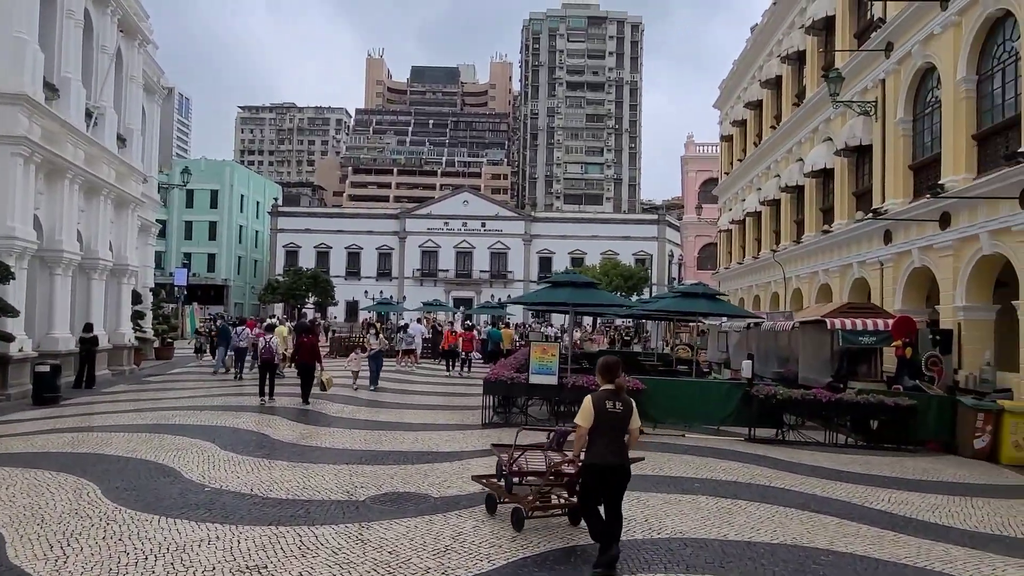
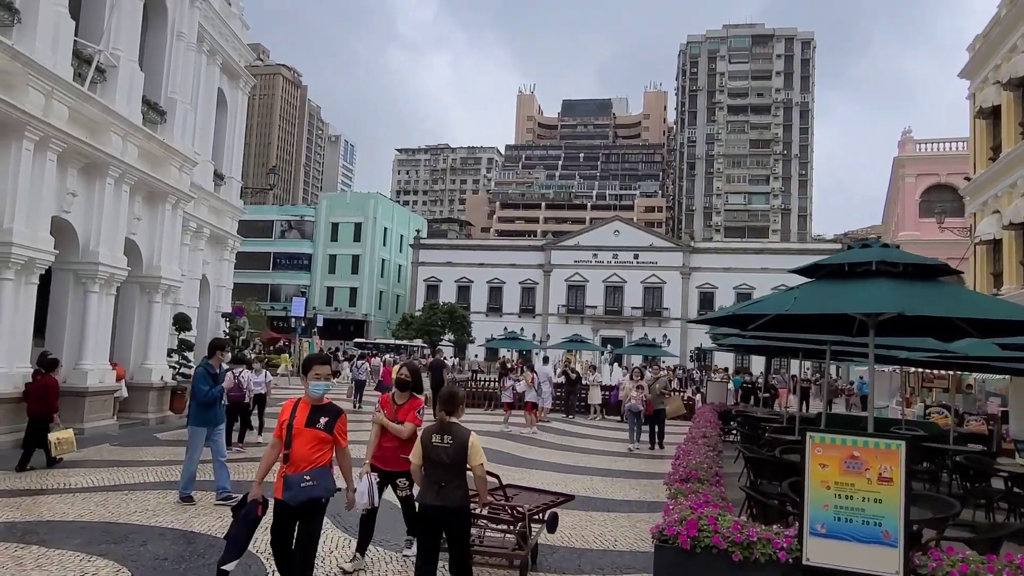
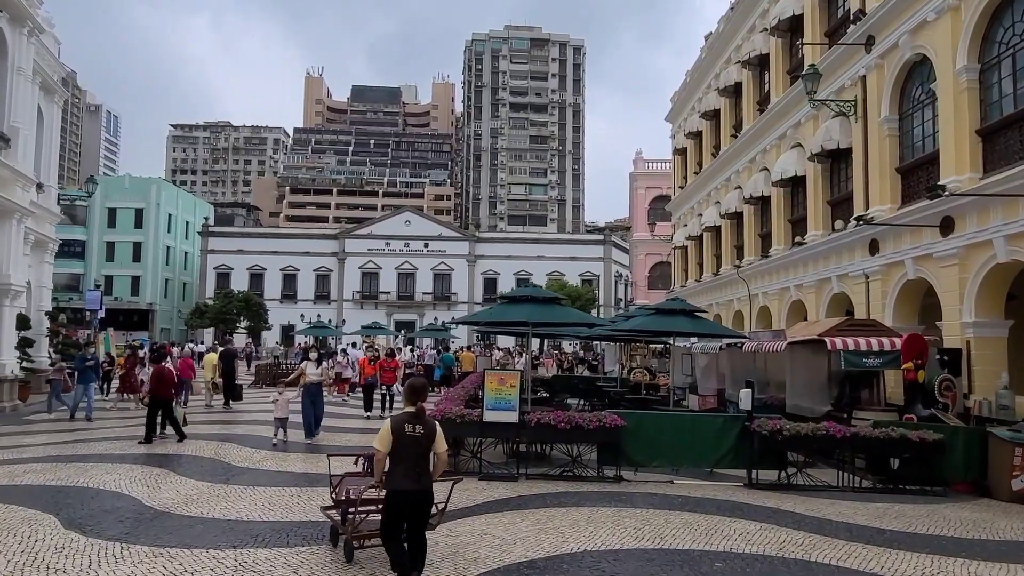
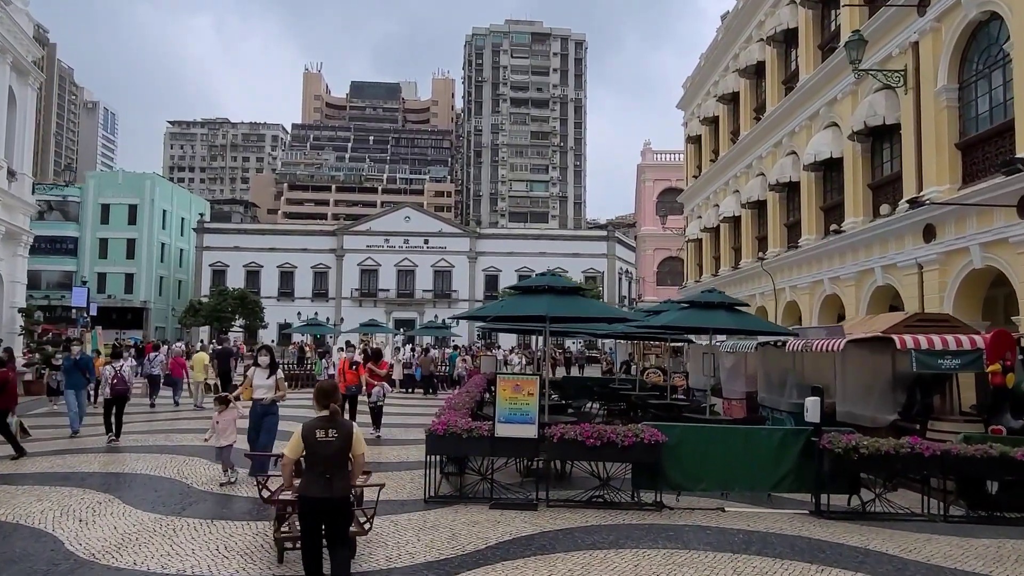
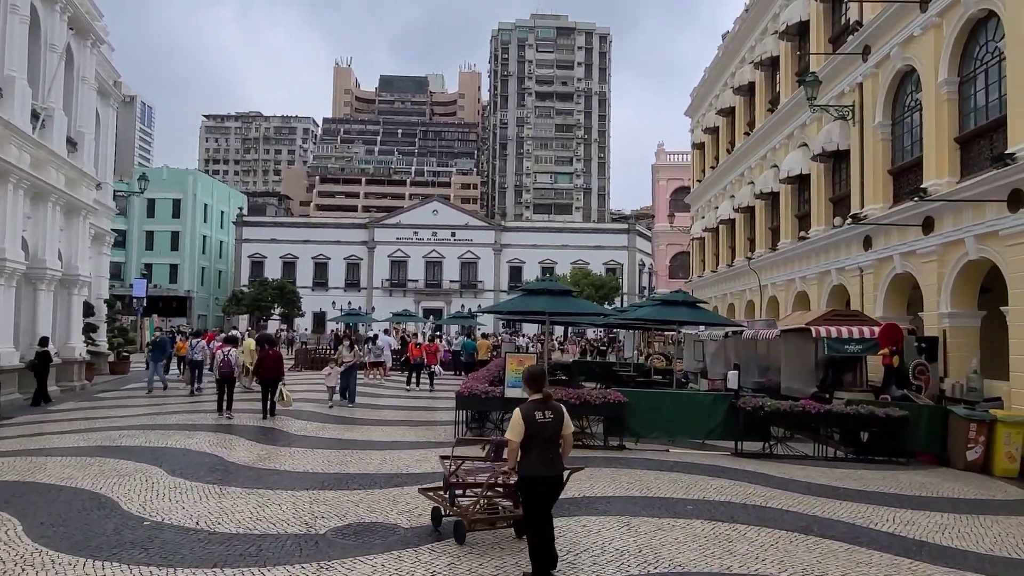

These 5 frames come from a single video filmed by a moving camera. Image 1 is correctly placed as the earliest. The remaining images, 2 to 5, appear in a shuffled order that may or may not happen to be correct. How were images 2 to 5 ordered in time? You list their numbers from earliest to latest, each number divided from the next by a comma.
5, 3, 4, 2
